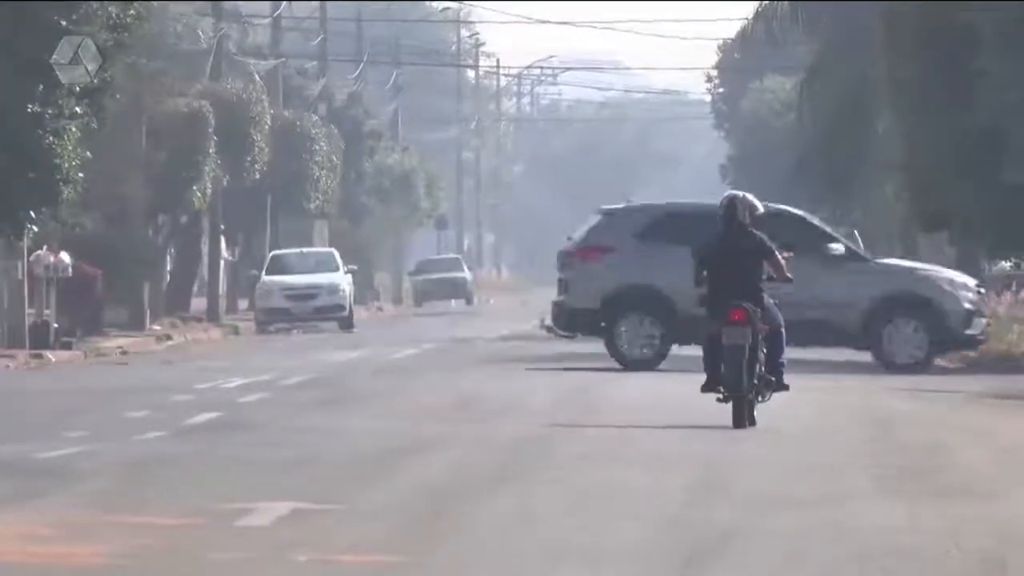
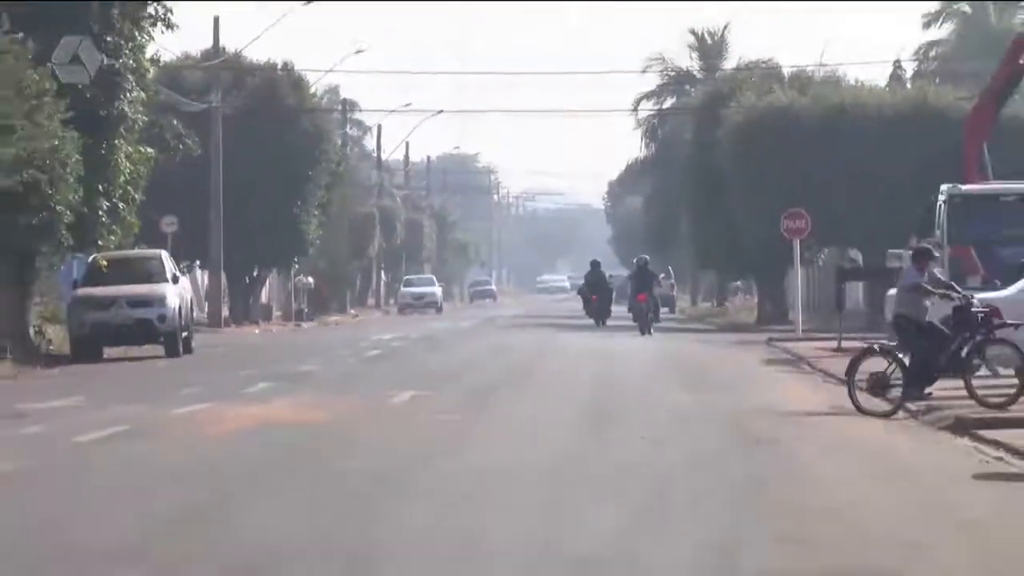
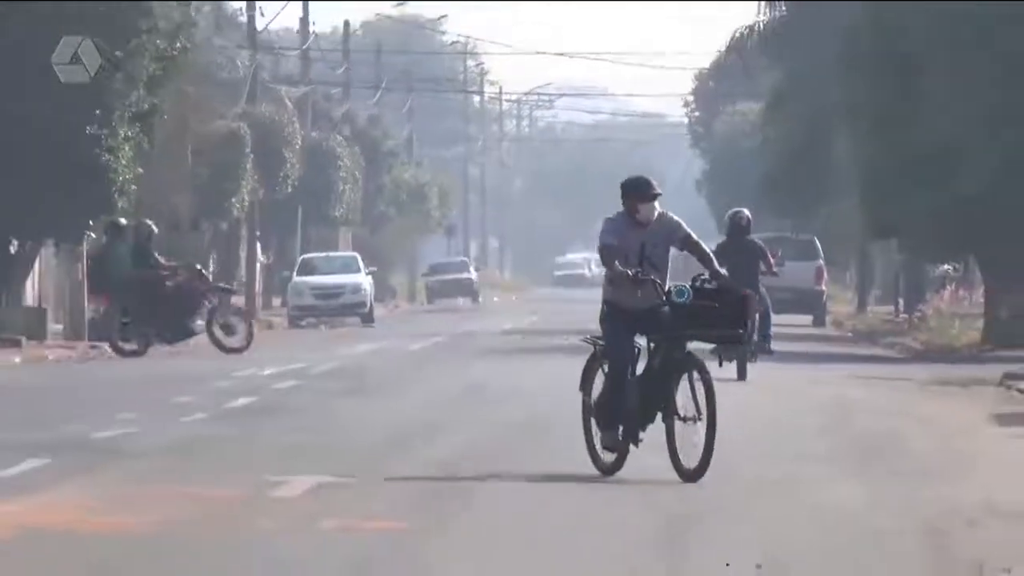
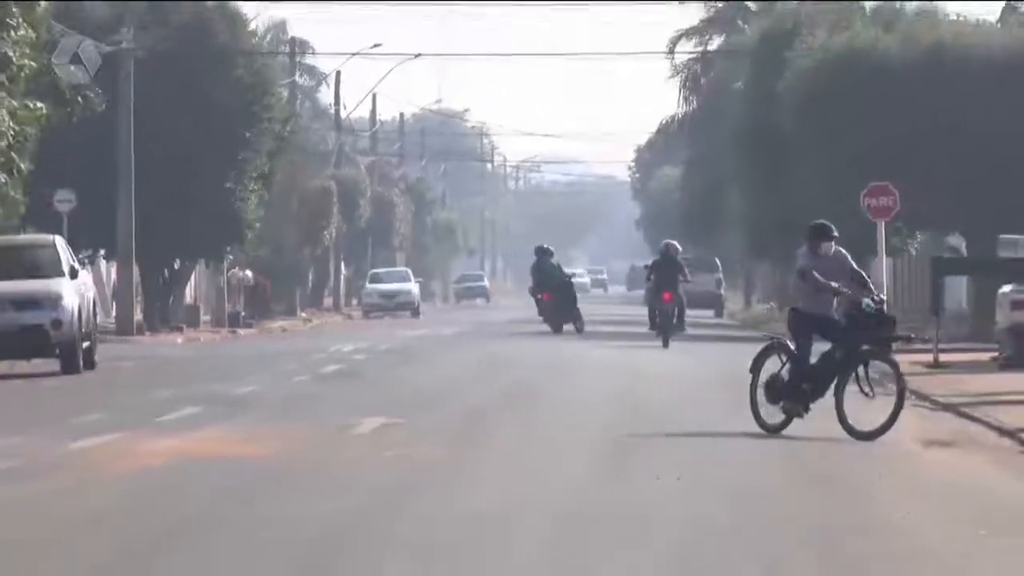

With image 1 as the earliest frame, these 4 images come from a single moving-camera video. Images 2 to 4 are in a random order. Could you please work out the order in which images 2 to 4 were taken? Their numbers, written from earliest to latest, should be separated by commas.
3, 4, 2
